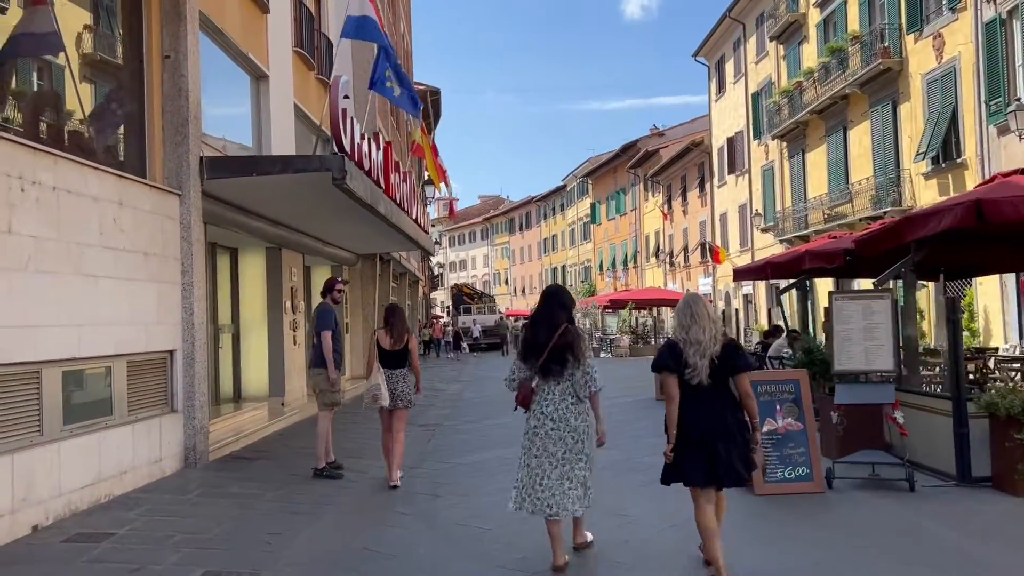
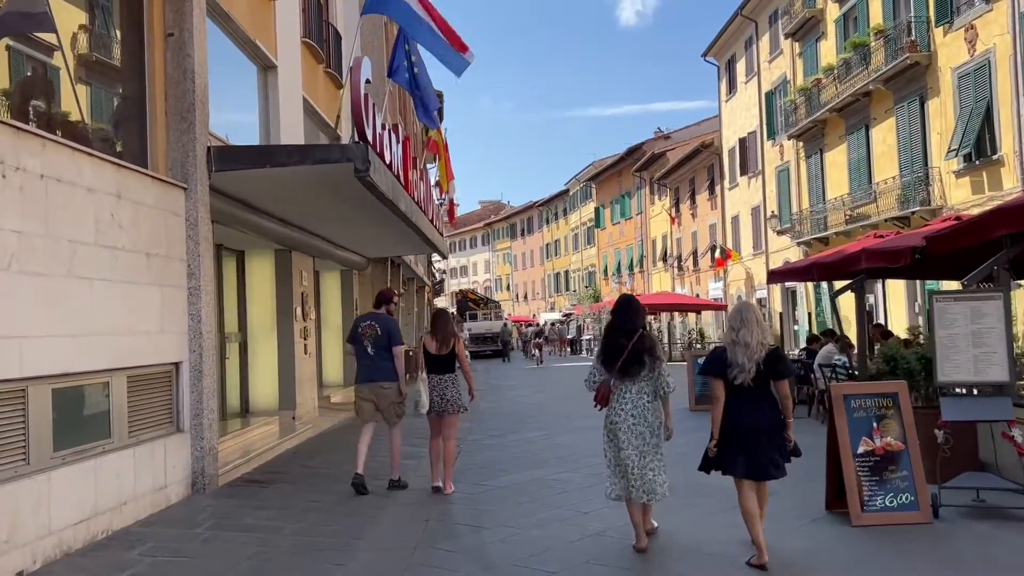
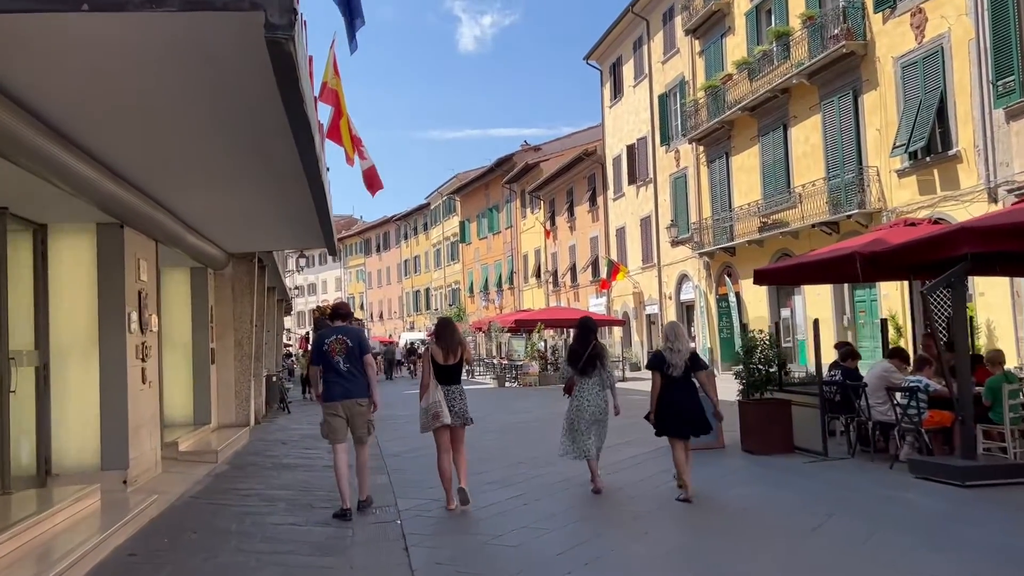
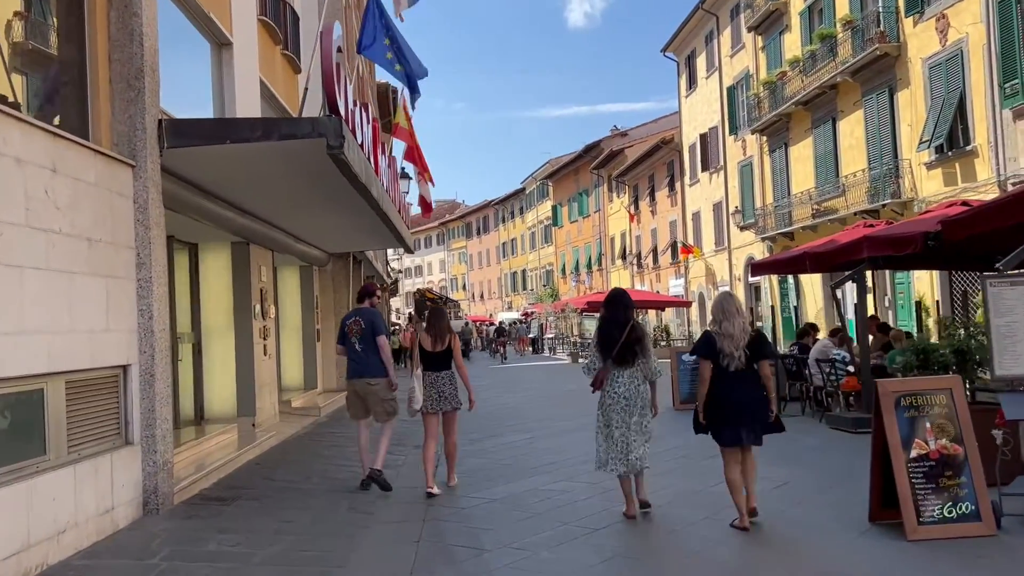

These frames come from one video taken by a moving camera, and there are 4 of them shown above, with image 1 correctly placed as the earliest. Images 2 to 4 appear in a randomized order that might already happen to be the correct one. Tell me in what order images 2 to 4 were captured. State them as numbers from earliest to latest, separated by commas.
2, 4, 3
